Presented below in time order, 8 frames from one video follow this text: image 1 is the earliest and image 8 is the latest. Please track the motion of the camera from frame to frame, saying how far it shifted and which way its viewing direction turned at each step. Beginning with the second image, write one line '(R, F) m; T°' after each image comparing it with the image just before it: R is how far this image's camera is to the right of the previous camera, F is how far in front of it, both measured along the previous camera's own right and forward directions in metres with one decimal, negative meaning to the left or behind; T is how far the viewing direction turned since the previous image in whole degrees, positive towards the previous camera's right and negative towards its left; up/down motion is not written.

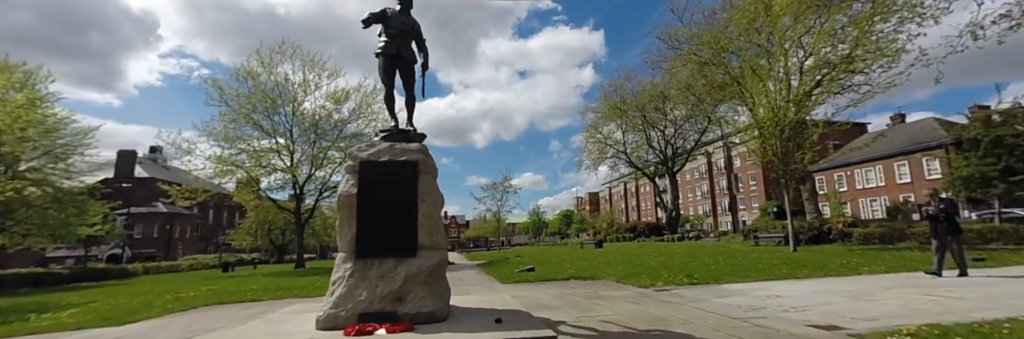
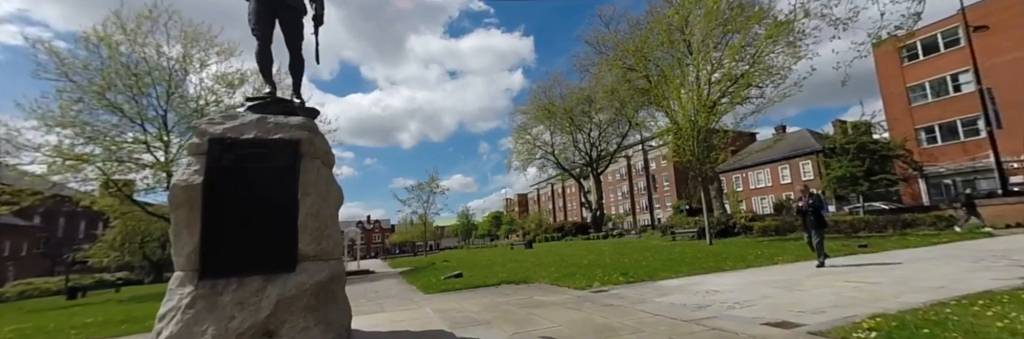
(+0.1, +0.9) m; +10°
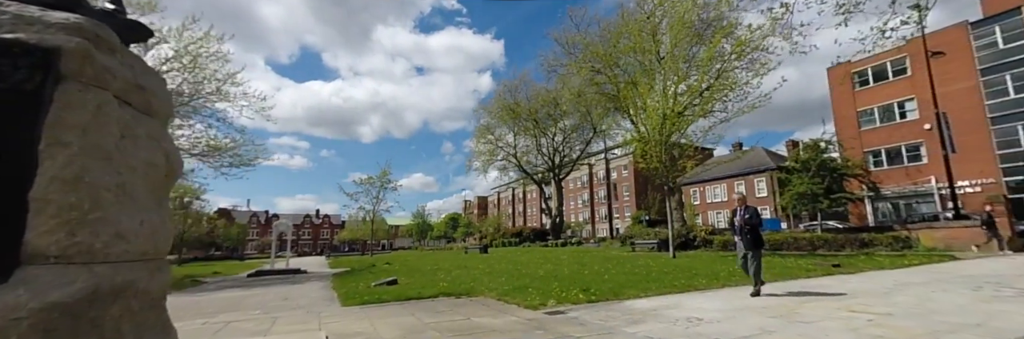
(+0.3, +1.5) m; +5°
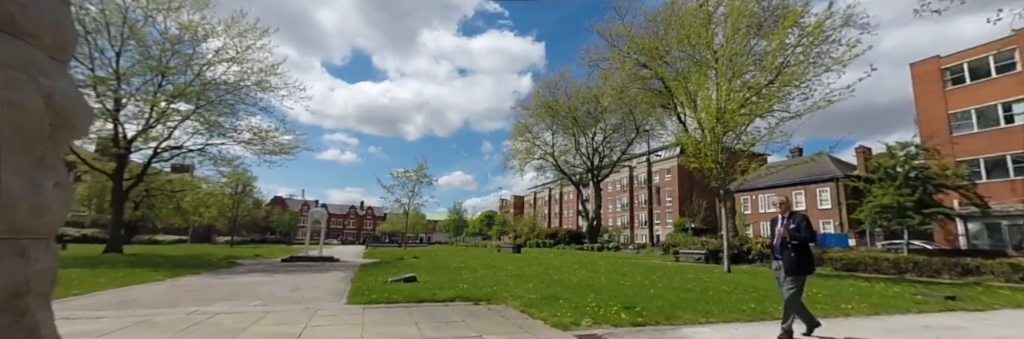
(+0.1, +1.2) m; -5°
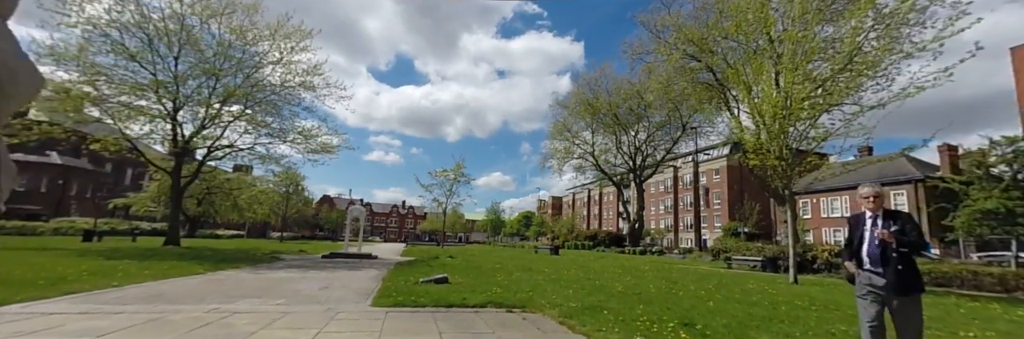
(0.0, +0.7) m; -5°
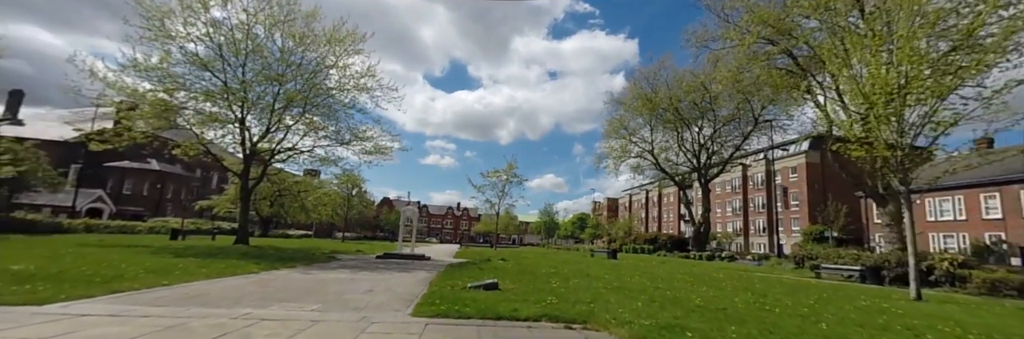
(-0.1, +1.0) m; -7°
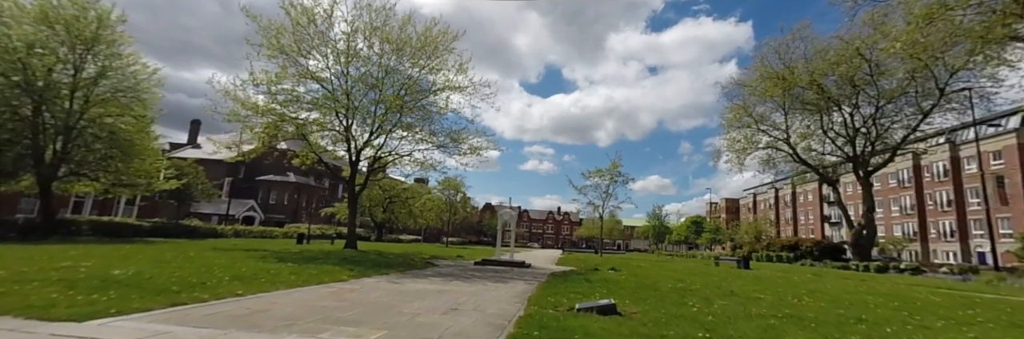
(-0.3, +2.1) m; -14°
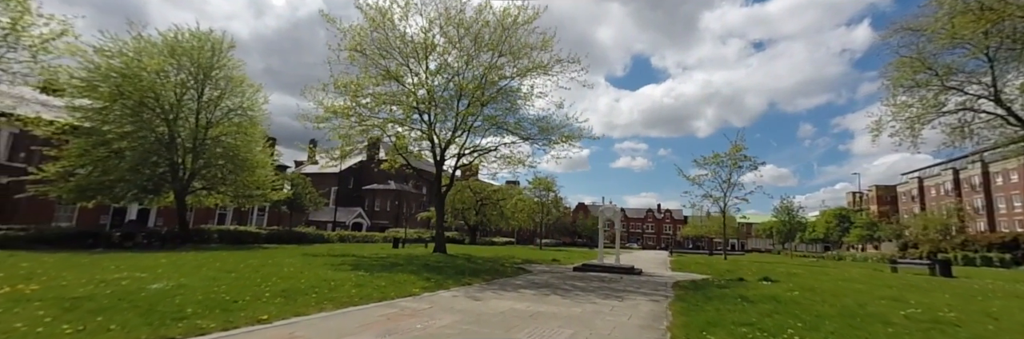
(-0.4, +2.6) m; -13°
